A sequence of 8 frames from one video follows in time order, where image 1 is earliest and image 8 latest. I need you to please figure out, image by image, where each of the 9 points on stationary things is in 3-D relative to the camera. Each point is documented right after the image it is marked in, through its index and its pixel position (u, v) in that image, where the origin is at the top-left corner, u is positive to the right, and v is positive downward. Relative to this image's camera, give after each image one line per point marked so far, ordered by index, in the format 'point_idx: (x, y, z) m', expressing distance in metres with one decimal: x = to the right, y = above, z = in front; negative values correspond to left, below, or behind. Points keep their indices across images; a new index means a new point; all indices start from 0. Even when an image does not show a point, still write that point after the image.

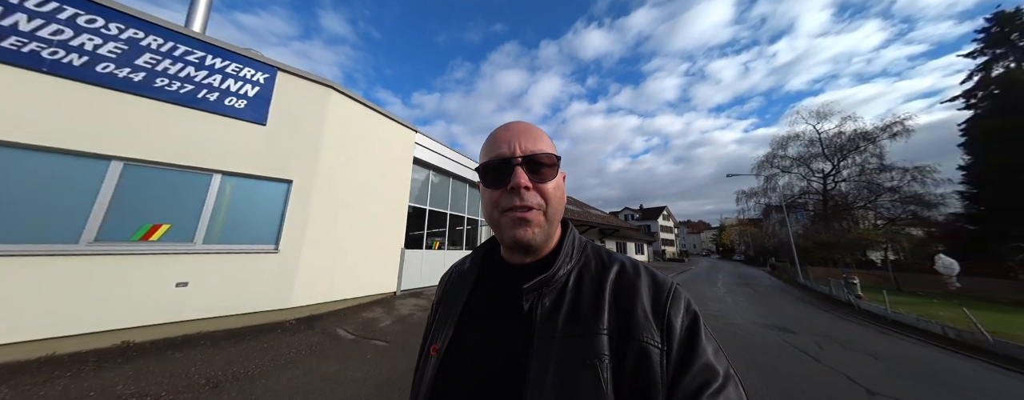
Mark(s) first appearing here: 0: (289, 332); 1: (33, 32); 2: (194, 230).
0: (-4.1, -2.5, +4.7) m
1: (-6.8, +2.4, +3.6) m
2: (-5.6, -0.5, +4.4) m
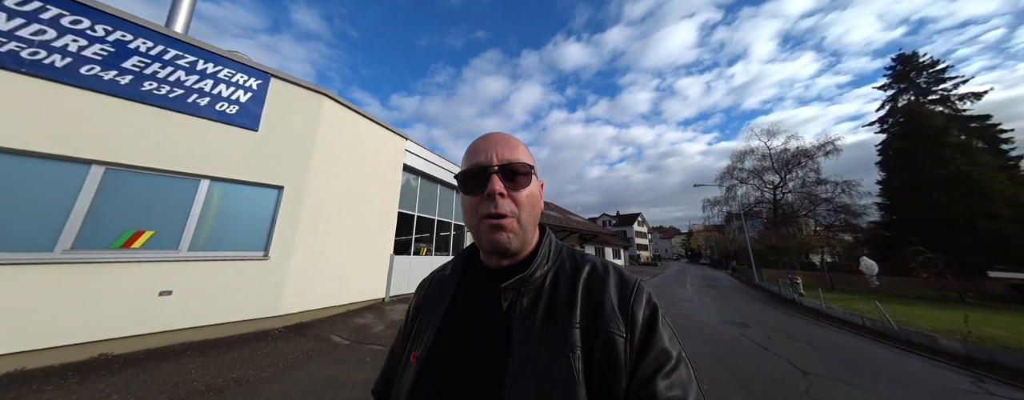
0: (-4.3, -2.6, +4.6) m
1: (-6.8, +2.3, +3.4) m
2: (-5.7, -0.6, +4.3) m
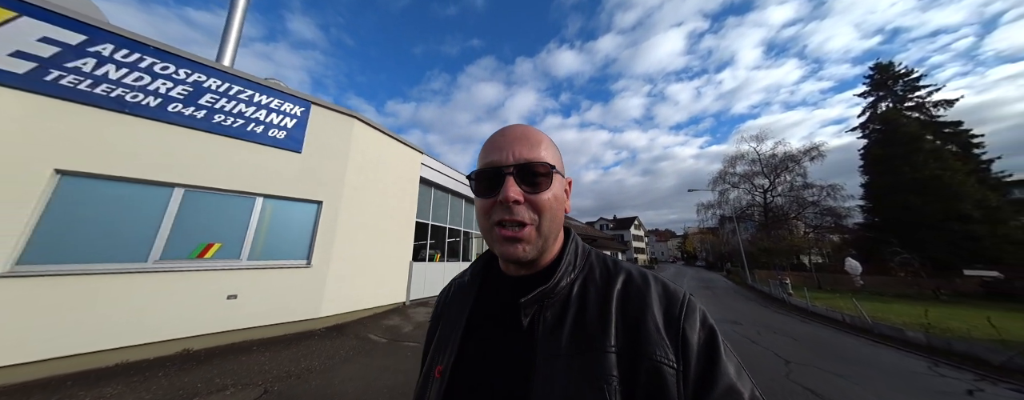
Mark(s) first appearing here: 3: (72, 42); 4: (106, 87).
0: (-3.9, -2.9, +5.2) m
1: (-6.4, +2.0, +4.1) m
2: (-5.4, -1.0, +5.0) m
3: (-6.7, +2.4, +3.9) m
4: (-6.5, +1.8, +4.1) m
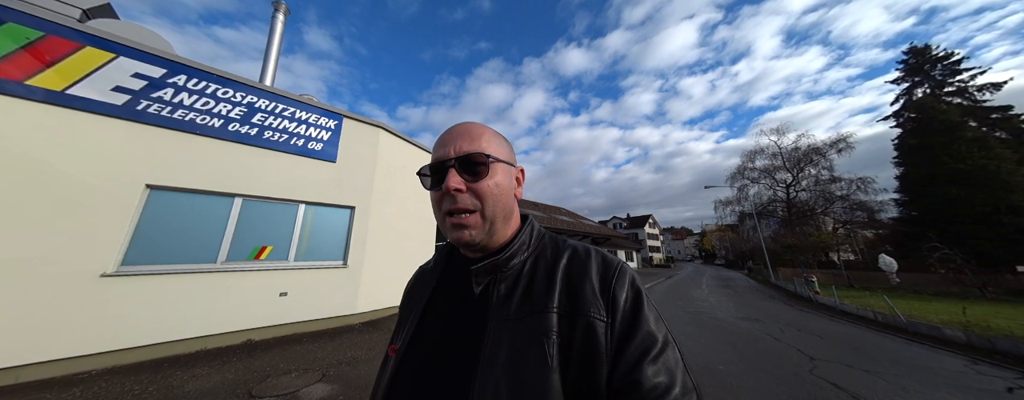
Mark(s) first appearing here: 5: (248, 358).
0: (-3.4, -3.0, +5.7) m
1: (-6.1, +1.8, +4.7) m
2: (-4.9, -1.1, +5.5) m
3: (-6.3, +2.2, +4.5) m
4: (-6.1, +1.6, +4.7) m
5: (-4.2, -2.5, +4.0) m
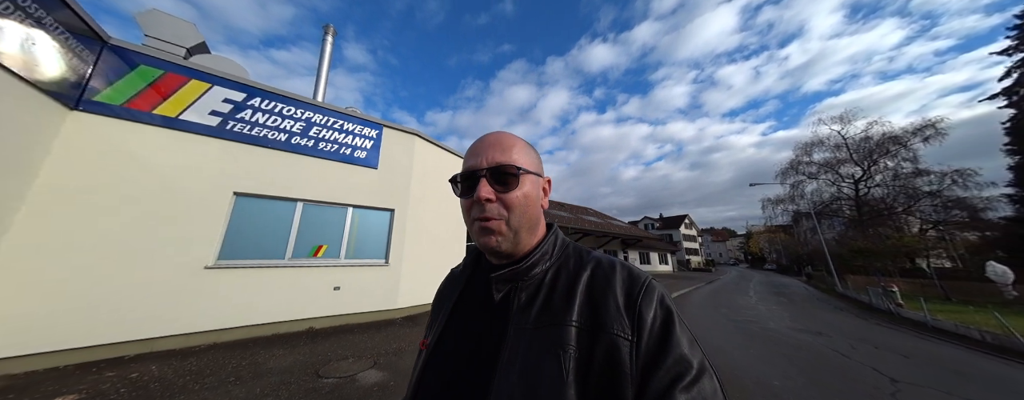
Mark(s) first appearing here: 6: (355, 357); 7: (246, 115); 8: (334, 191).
0: (-2.6, -3.1, +6.2) m
1: (-5.4, +1.7, +5.5) m
2: (-4.2, -1.2, +6.1) m
3: (-5.8, +2.1, +5.3) m
4: (-5.5, +1.5, +5.4) m
5: (-3.6, -2.6, +4.5) m
6: (-2.6, -2.5, +4.0) m
7: (-5.7, +1.8, +5.4) m
8: (-4.4, +0.2, +6.2) m
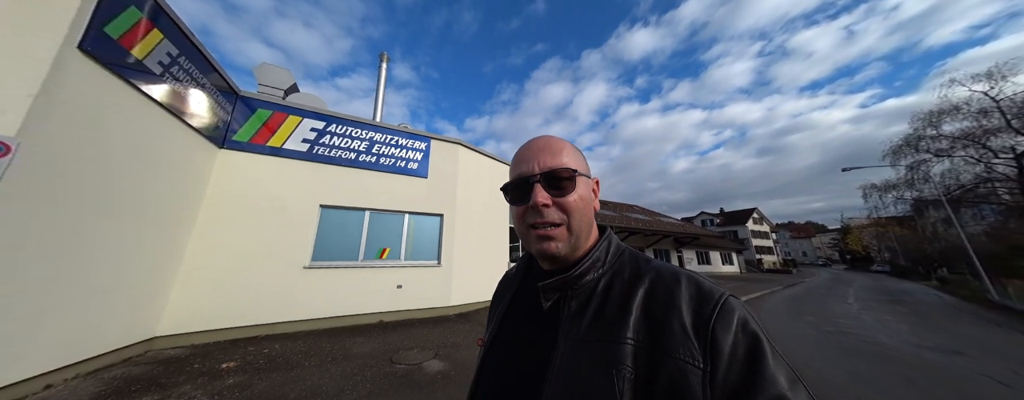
0: (-1.4, -3.2, +6.6) m
1: (-4.5, +1.4, +6.4) m
2: (-3.0, -1.4, +6.9) m
3: (-4.9, +1.9, +6.3) m
4: (-4.6, +1.3, +6.4) m
5: (-2.7, -2.8, +5.2) m
6: (-1.7, -2.7, +4.5) m
7: (-4.7, +1.5, +6.4) m
8: (-3.3, 0.0, +7.0) m
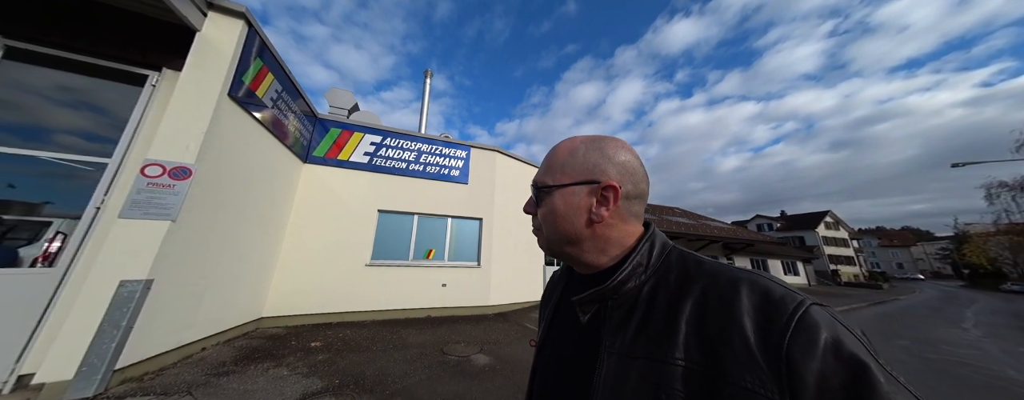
0: (-0.4, -3.4, +7.0) m
1: (-3.5, +1.3, +7.2) m
2: (-2.0, -1.6, +7.4) m
3: (-3.8, +1.7, +7.2) m
4: (-3.6, +1.1, +7.2) m
5: (-1.8, -2.9, +5.7) m
6: (-0.9, -2.8, +5.0) m
7: (-3.7, +1.4, +7.2) m
8: (-2.2, -0.2, +7.6) m
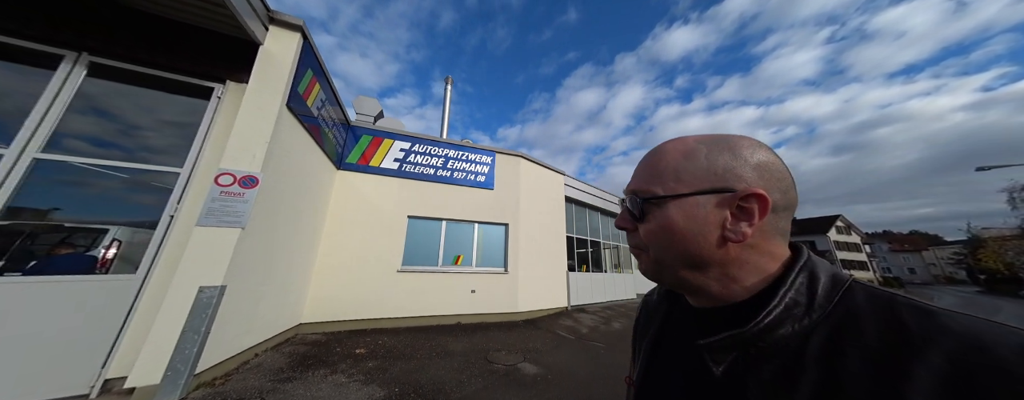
0: (+0.5, -3.5, +6.9) m
1: (-2.7, +1.1, +7.3) m
2: (-1.1, -1.7, +7.4) m
3: (-3.0, +1.5, +7.2) m
4: (-2.8, +0.9, +7.3) m
5: (-1.0, -3.1, +5.6) m
6: (-0.2, -2.9, +4.9) m
7: (-2.9, +1.2, +7.3) m
8: (-1.4, -0.3, +7.6) m
